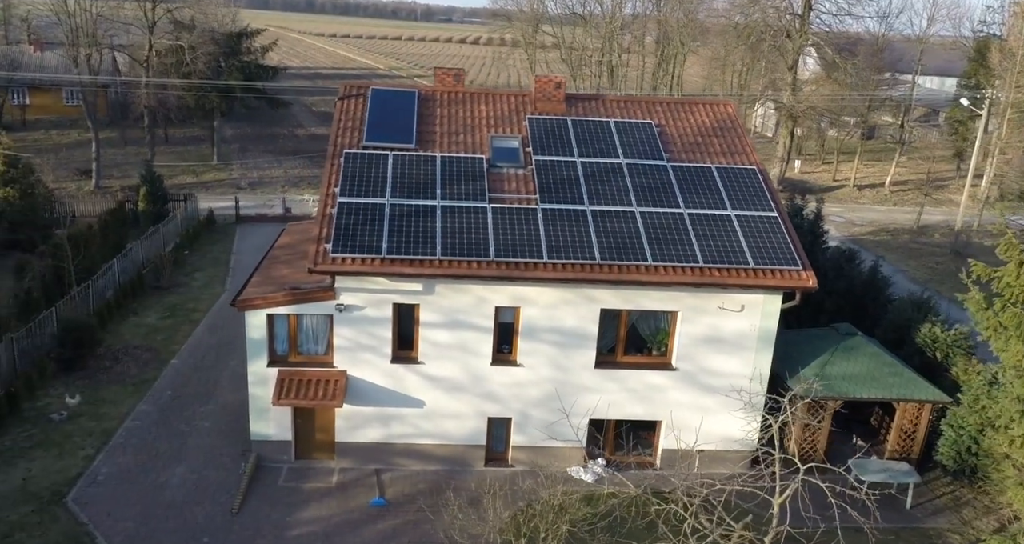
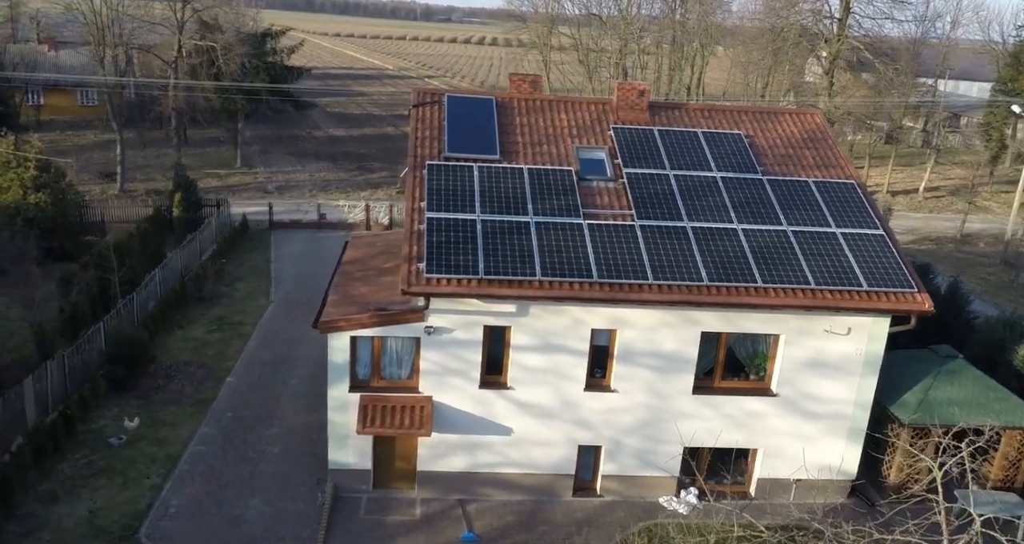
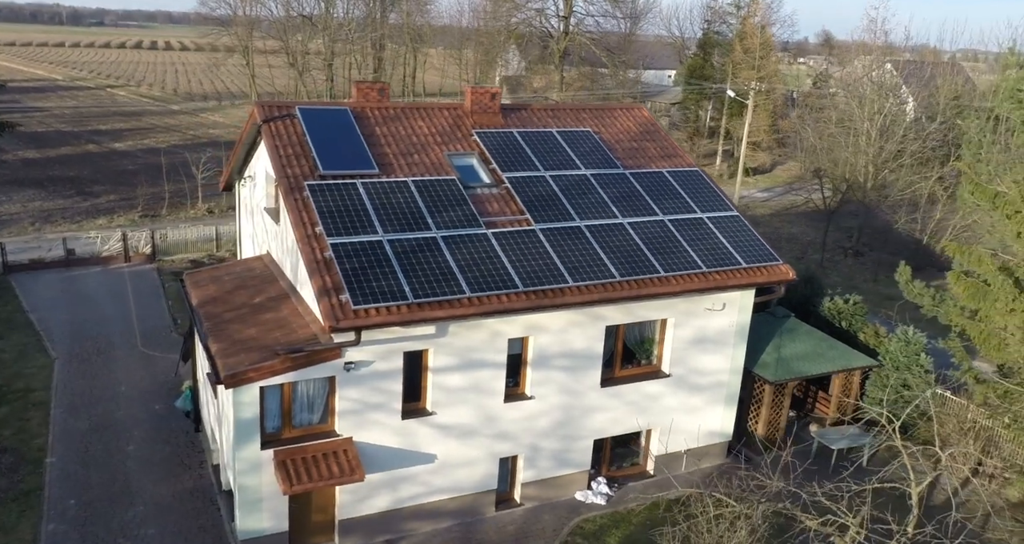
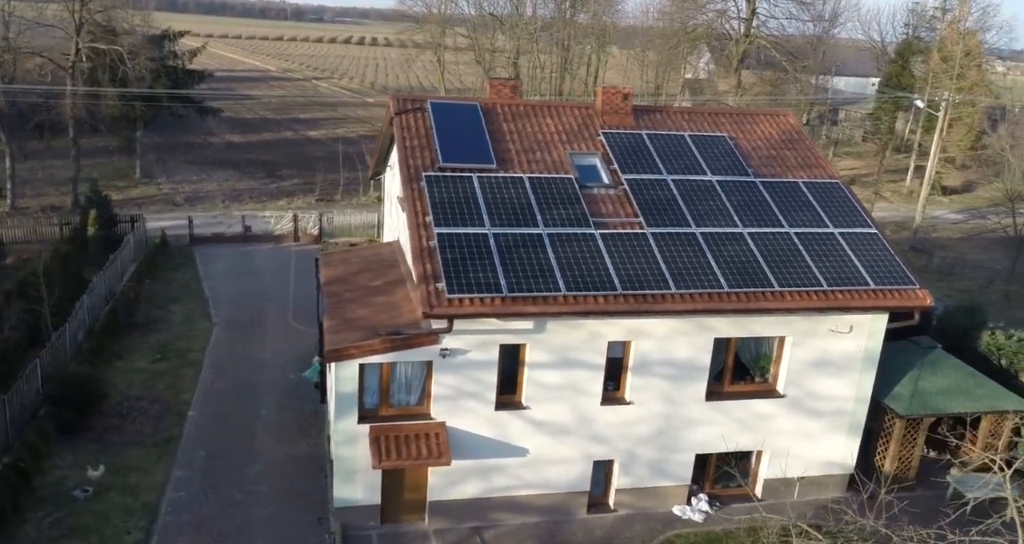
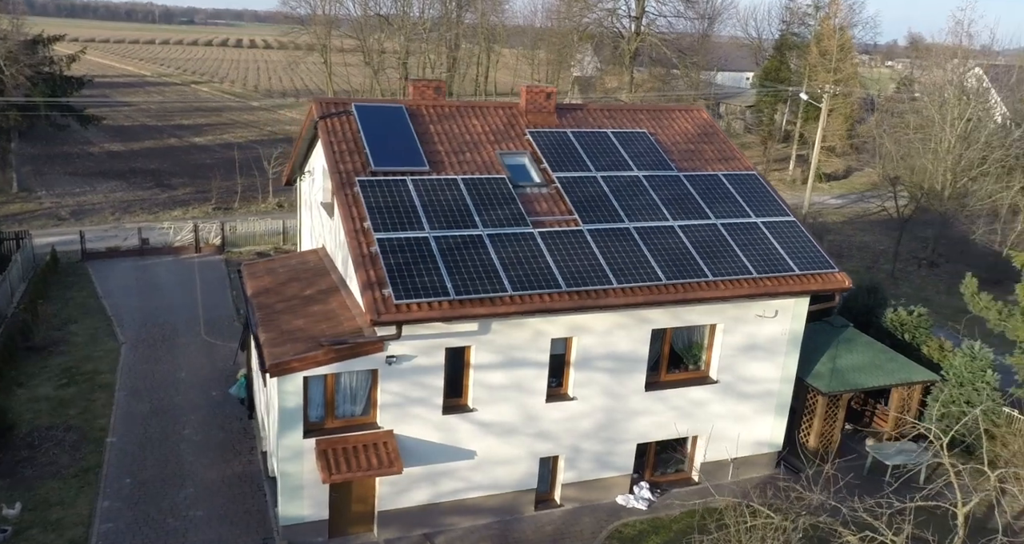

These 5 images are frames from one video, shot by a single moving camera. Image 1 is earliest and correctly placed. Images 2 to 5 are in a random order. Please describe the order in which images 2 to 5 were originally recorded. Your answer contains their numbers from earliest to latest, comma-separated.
2, 4, 5, 3
